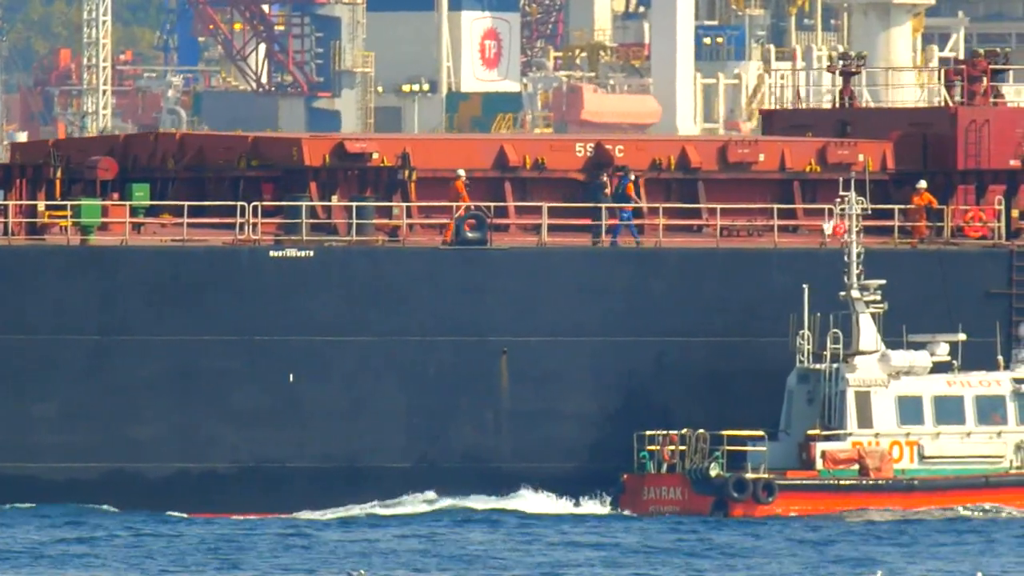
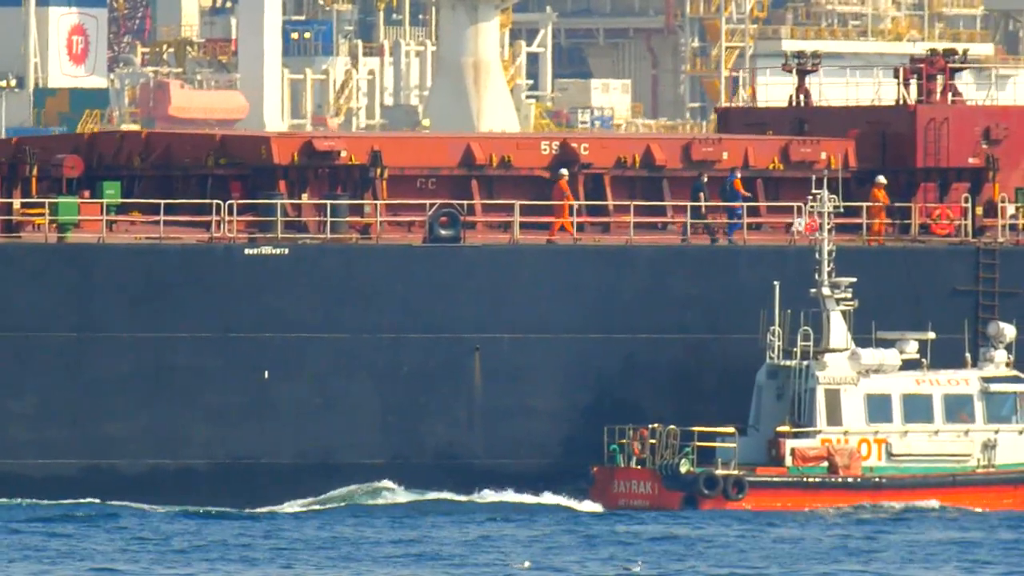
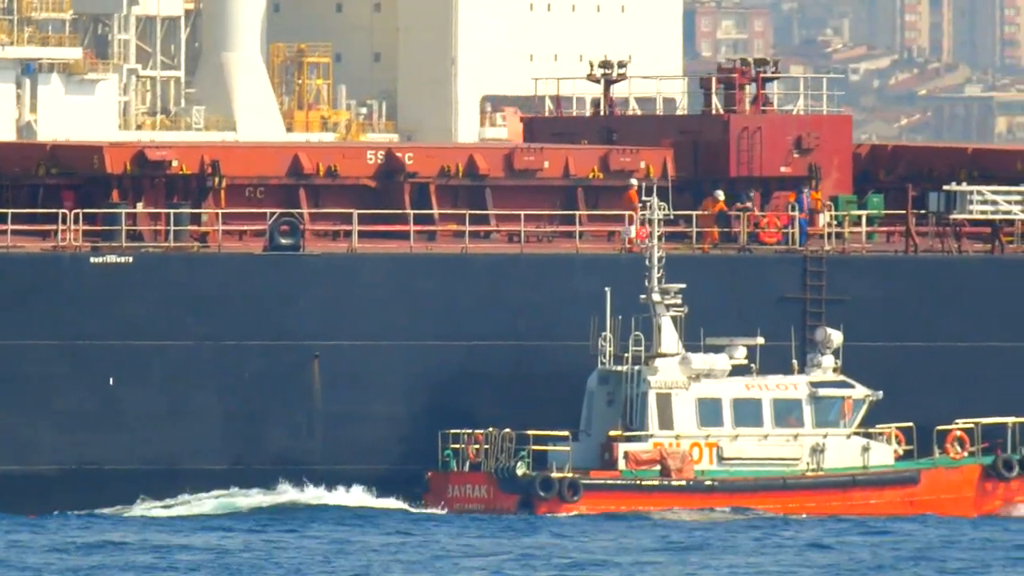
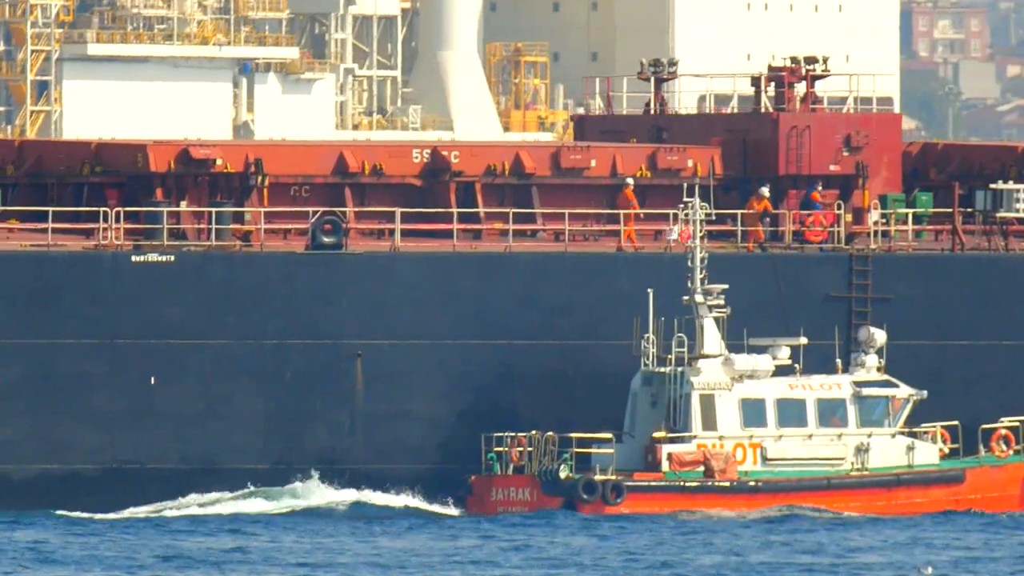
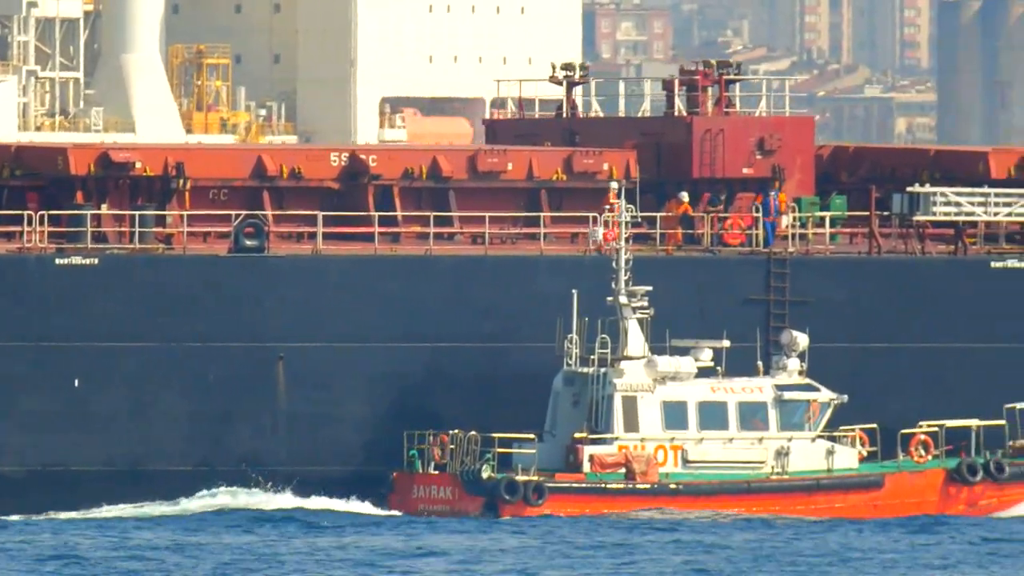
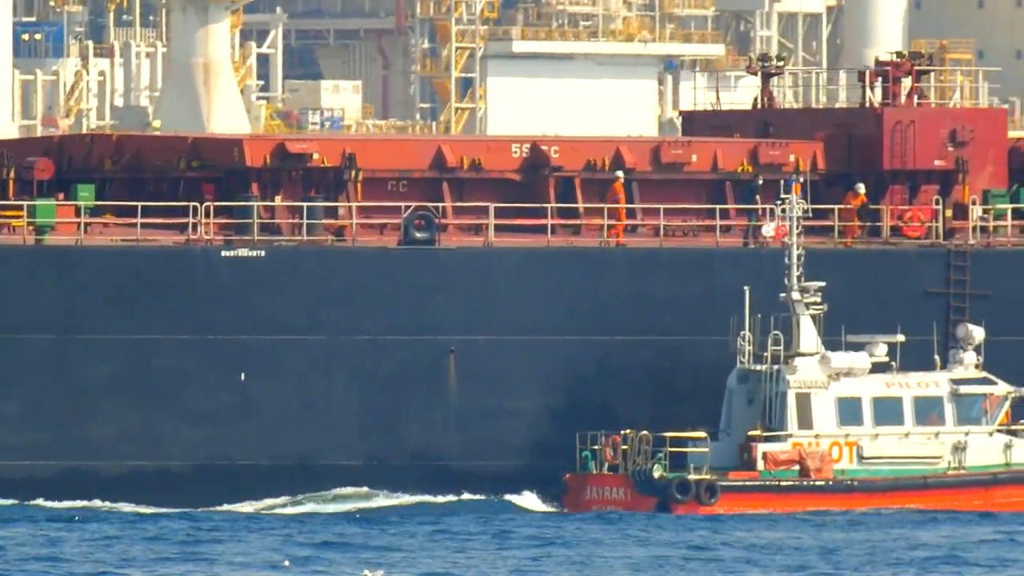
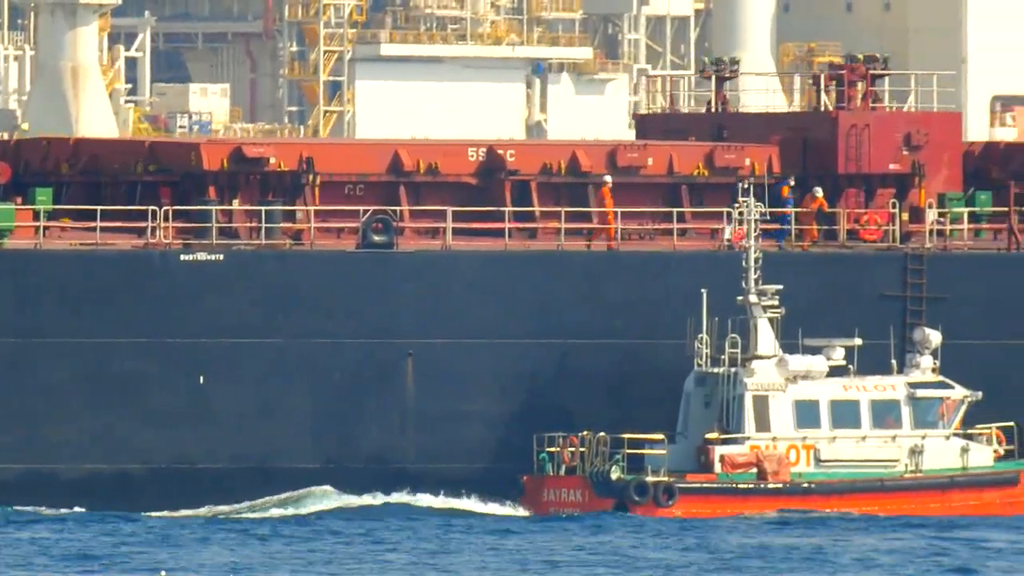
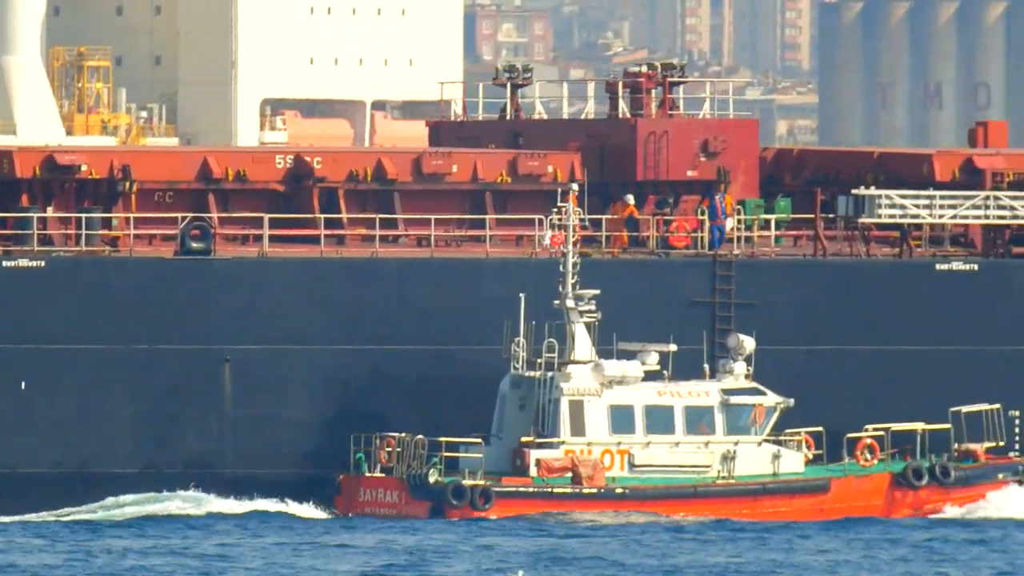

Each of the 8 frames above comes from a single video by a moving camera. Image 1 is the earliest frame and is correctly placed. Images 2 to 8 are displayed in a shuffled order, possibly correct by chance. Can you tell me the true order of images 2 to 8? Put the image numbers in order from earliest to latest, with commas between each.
2, 6, 7, 4, 3, 5, 8
